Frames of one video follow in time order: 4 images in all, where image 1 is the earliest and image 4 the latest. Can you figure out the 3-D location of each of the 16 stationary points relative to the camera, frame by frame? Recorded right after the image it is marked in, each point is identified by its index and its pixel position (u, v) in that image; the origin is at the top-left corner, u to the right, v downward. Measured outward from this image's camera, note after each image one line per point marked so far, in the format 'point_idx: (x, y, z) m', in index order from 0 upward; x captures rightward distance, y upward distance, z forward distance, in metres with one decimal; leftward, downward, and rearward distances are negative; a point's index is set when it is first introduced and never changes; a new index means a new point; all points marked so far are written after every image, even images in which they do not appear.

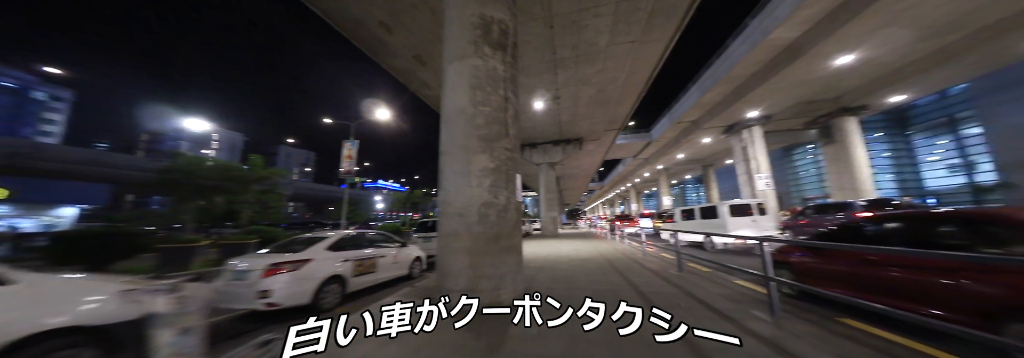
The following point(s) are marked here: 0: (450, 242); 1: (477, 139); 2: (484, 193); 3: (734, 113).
0: (-1.1, -1.1, +4.0) m
1: (-0.6, +0.8, +4.2) m
2: (-0.5, -0.3, +4.0) m
3: (+16.7, +5.0, +16.7) m
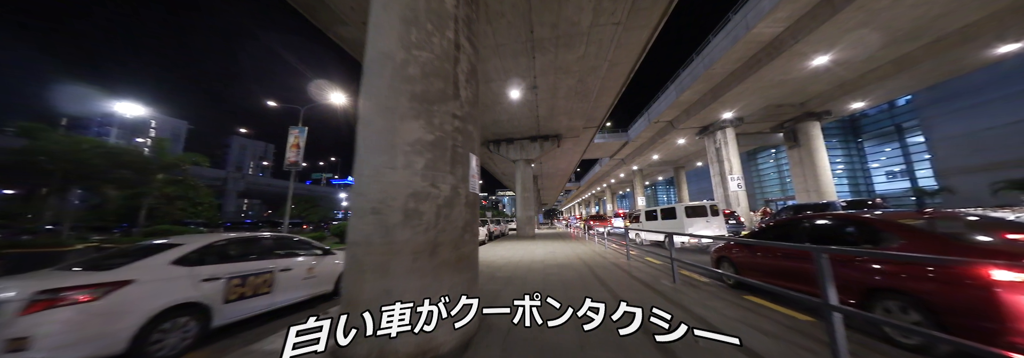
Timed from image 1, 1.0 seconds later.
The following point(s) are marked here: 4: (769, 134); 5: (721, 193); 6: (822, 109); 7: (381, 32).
0: (-1.8, -0.9, +2.6) m
1: (-1.3, +1.0, +2.8) m
2: (-1.2, 0.0, +2.7) m
3: (+14.9, +5.0, +16.8) m
4: (+23.4, +4.2, +20.1) m
5: (+17.4, -1.1, +18.4) m
6: (+24.4, +5.7, +17.5) m
7: (-1.7, +1.9, +2.9) m
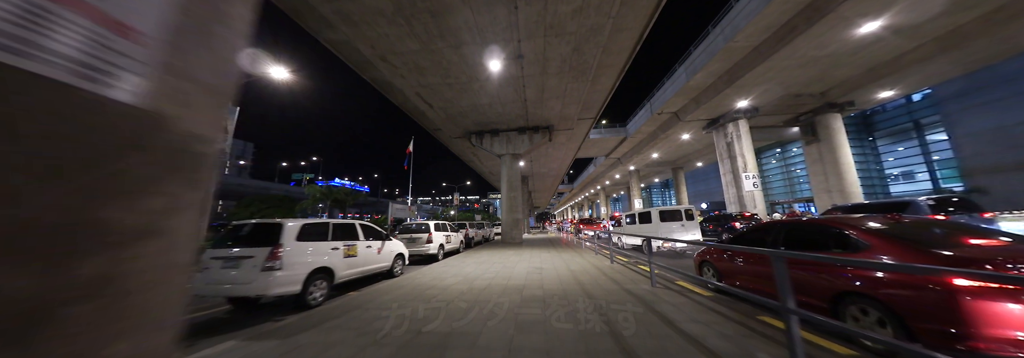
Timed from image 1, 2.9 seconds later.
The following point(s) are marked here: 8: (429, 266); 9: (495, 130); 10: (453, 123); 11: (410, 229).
0: (-2.5, -0.4, -0.1) m
1: (-2.0, +1.5, +0.1) m
2: (-1.9, +0.5, 0.0) m
3: (+13.8, +5.1, +14.7) m
4: (+22.2, +4.2, +18.2) m
5: (+16.2, -1.0, +16.3) m
6: (+23.3, +5.7, +15.7) m
7: (-2.4, +2.4, +0.3) m
8: (-3.0, -3.2, +8.1) m
9: (-1.3, +3.9, +17.5) m
10: (-4.3, +4.0, +16.1) m
11: (-4.2, -2.1, +9.2) m
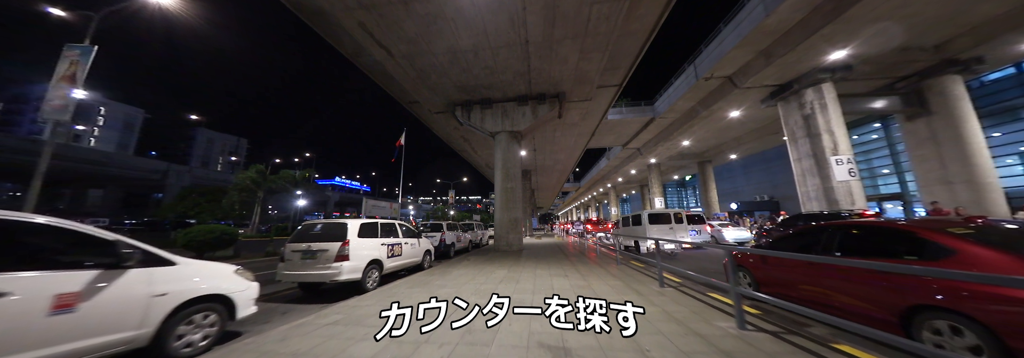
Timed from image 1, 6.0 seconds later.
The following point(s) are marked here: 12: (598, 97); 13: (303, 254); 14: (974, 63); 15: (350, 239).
0: (-2.9, +0.6, -4.3) m
1: (-2.4, +2.4, -4.1) m
2: (-2.3, +1.4, -4.2) m
3: (+13.7, +5.8, +10.3) m
4: (+22.0, +4.9, +13.7) m
5: (+16.0, -0.3, +11.8) m
6: (+23.1, +6.4, +11.1) m
7: (-2.8, +3.3, -3.9) m
8: (-3.3, -2.3, +3.9) m
9: (-1.4, +4.7, +13.4) m
10: (-4.4, +4.9, +12.0) m
11: (-4.5, -1.2, +5.1) m
12: (+5.3, +5.0, +13.8) m
13: (-4.5, -1.6, +4.9) m
14: (+23.5, +5.8, +11.2) m
15: (-3.6, -1.3, +5.0) m
